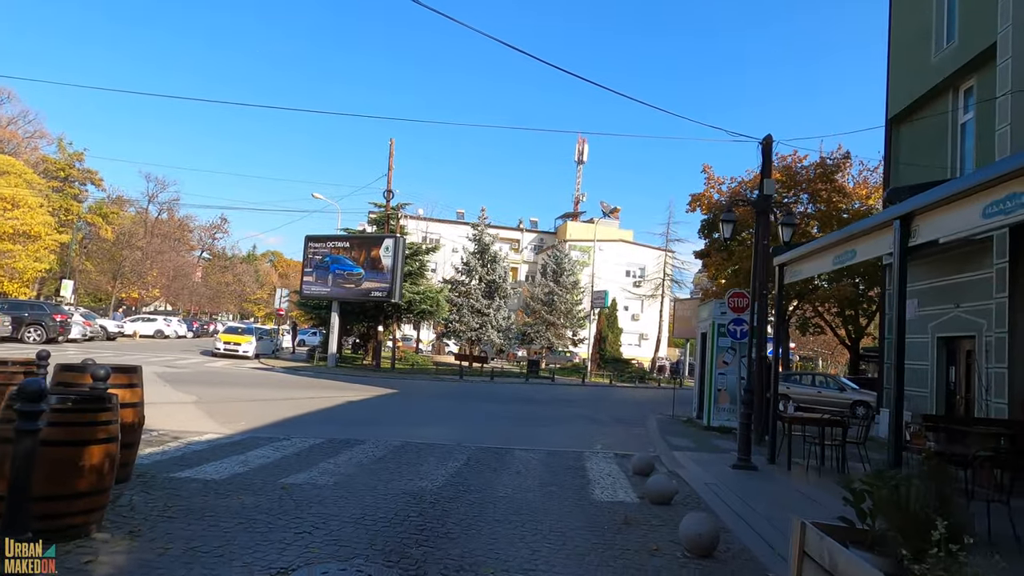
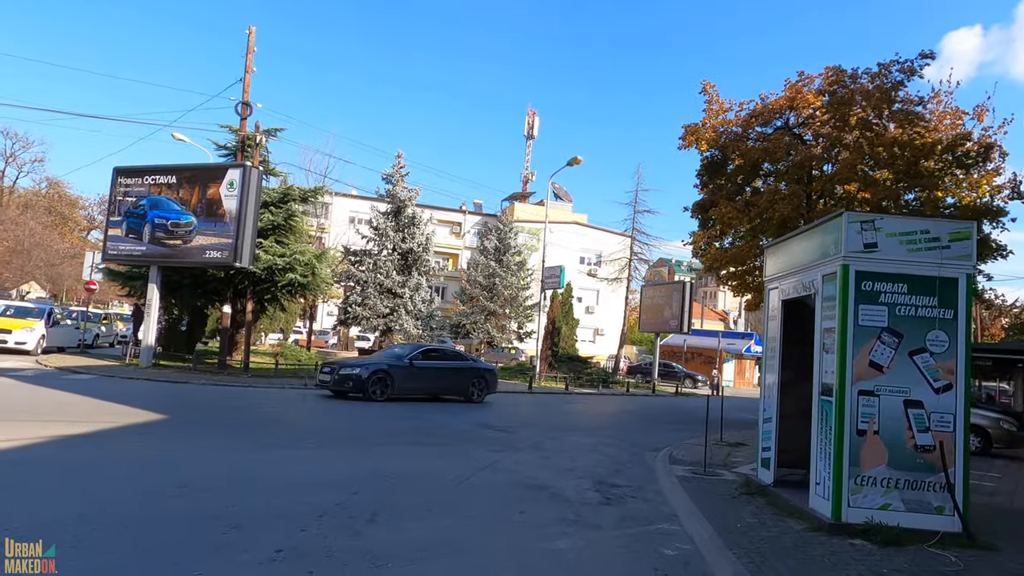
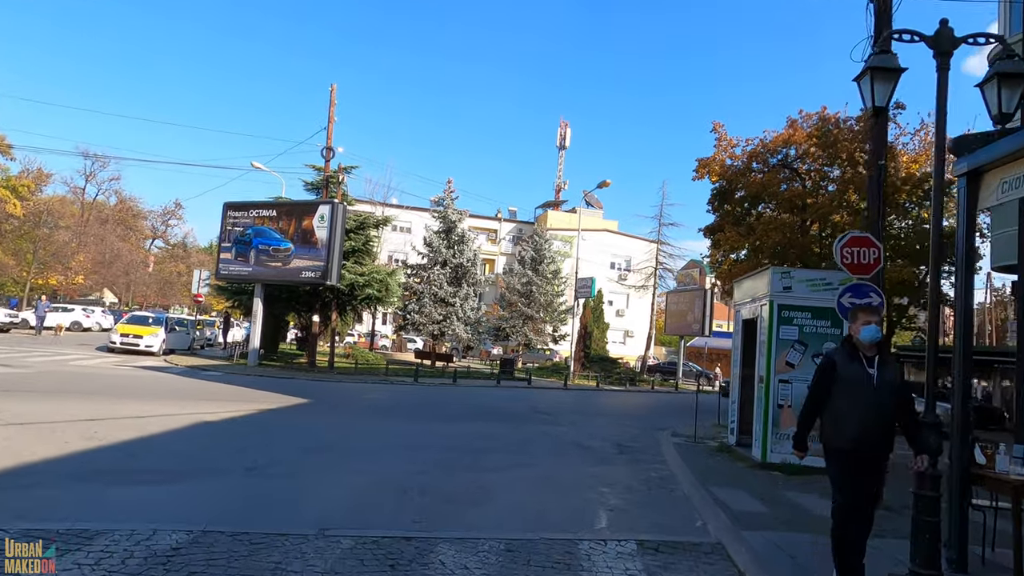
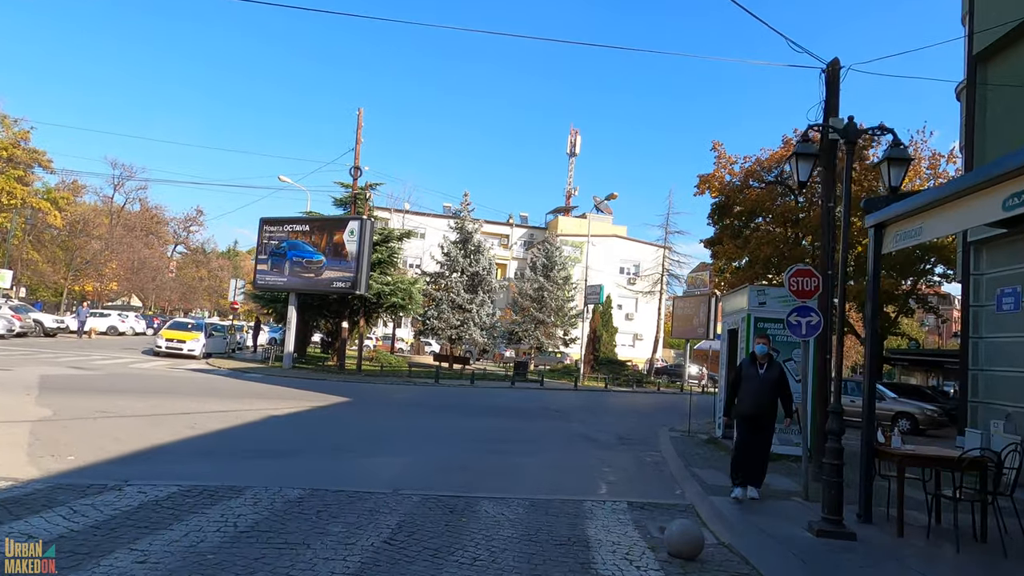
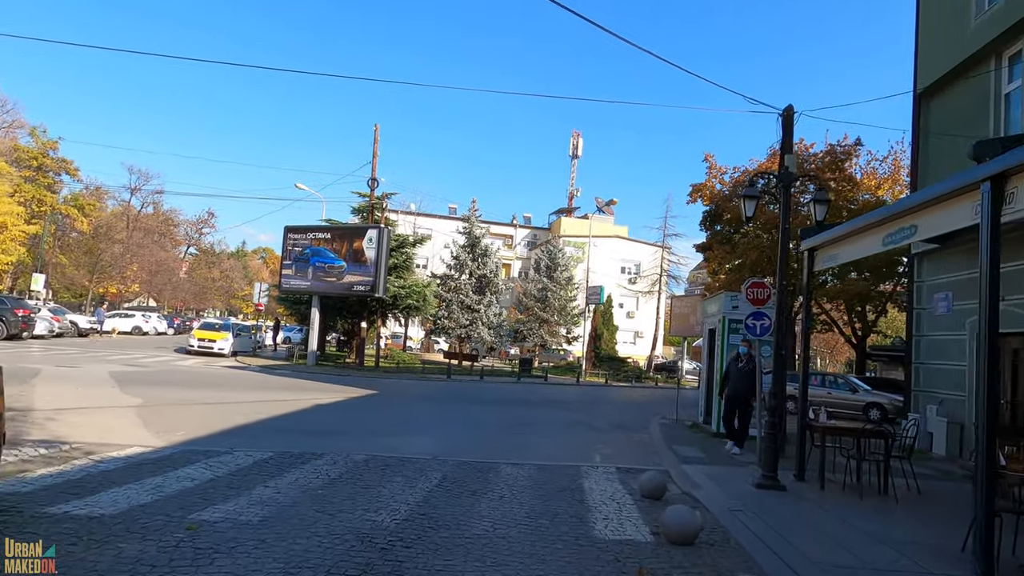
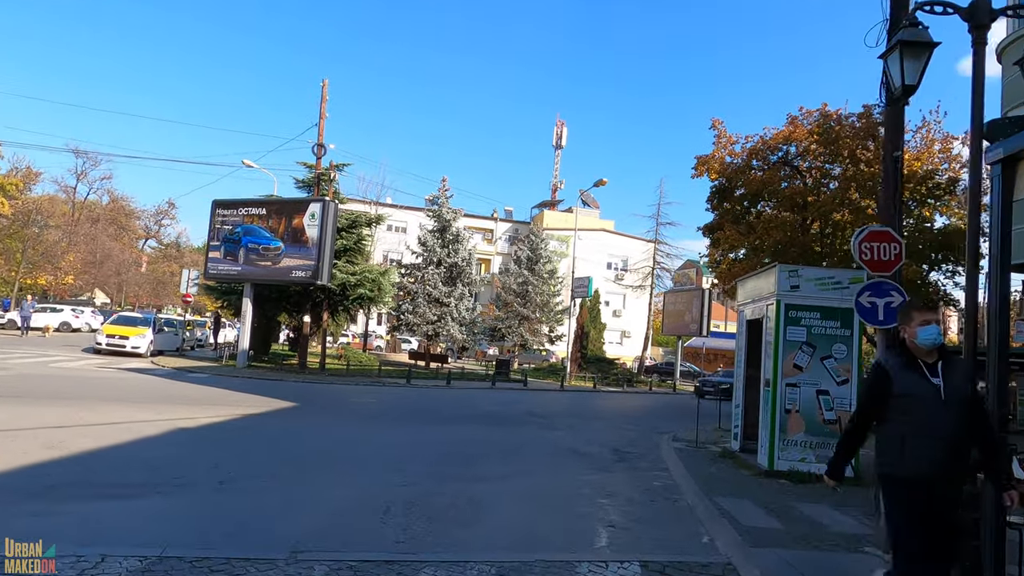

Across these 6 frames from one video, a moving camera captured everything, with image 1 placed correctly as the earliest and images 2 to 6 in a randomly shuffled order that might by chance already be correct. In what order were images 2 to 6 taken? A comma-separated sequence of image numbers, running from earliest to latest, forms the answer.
5, 4, 3, 6, 2
